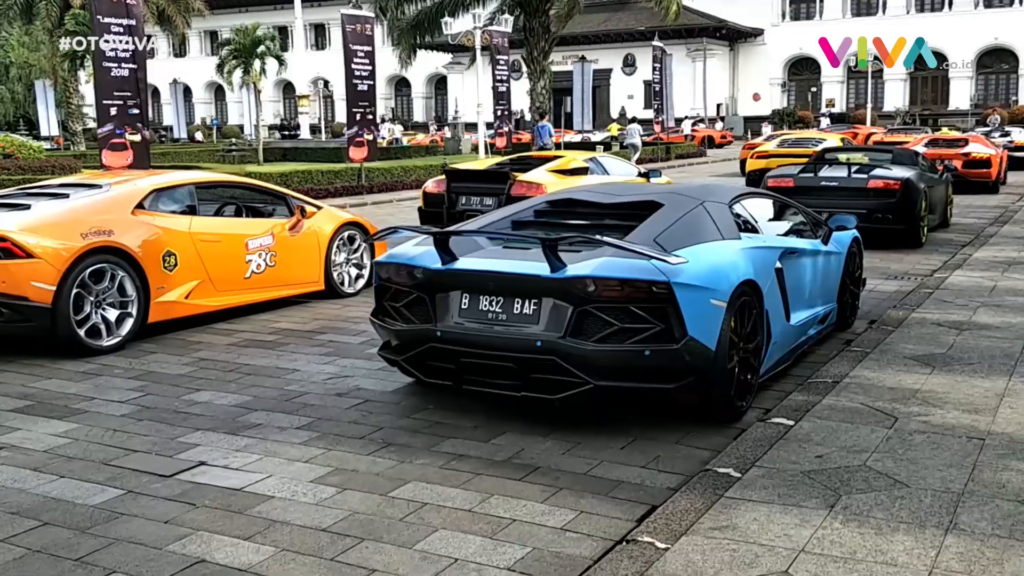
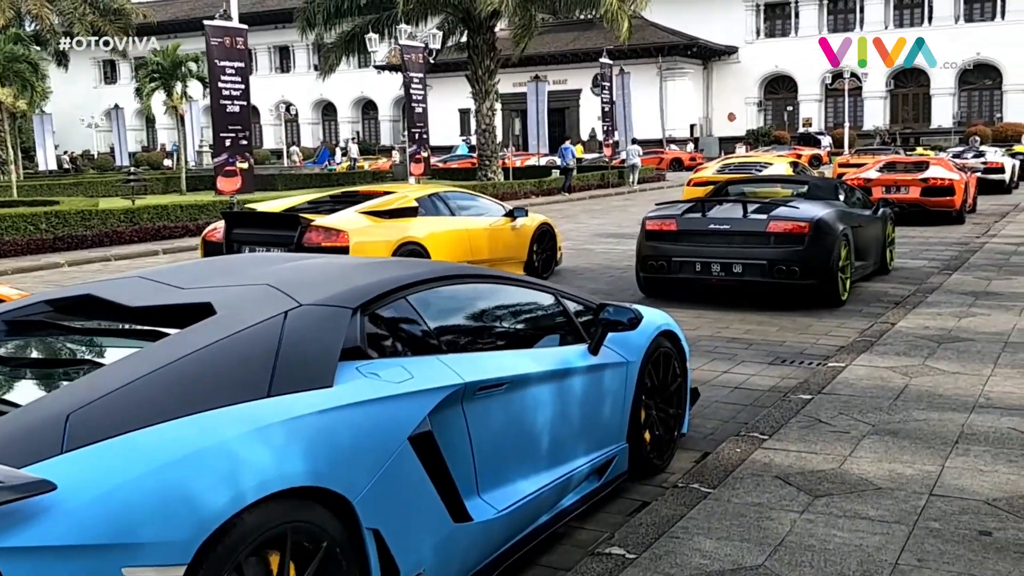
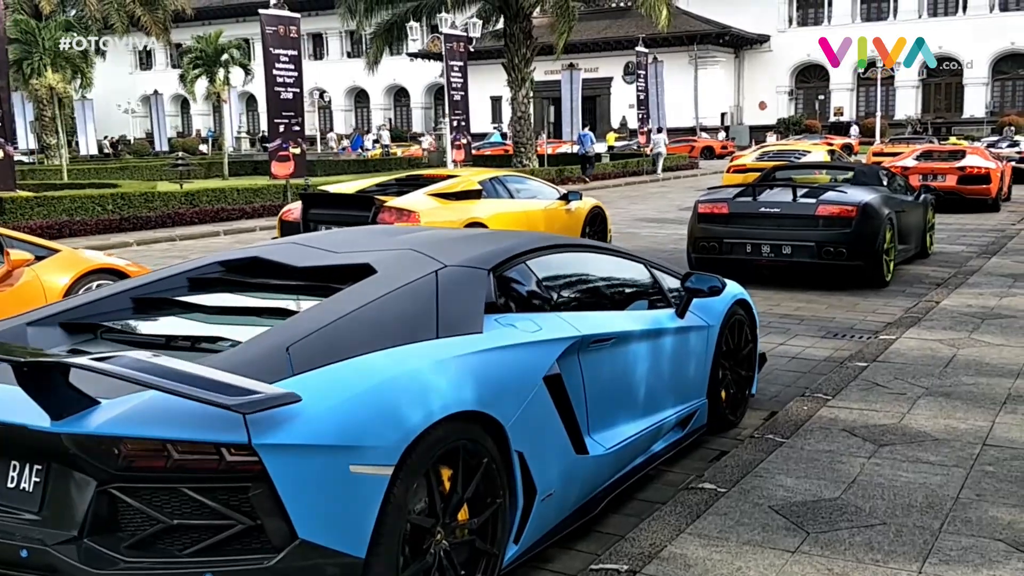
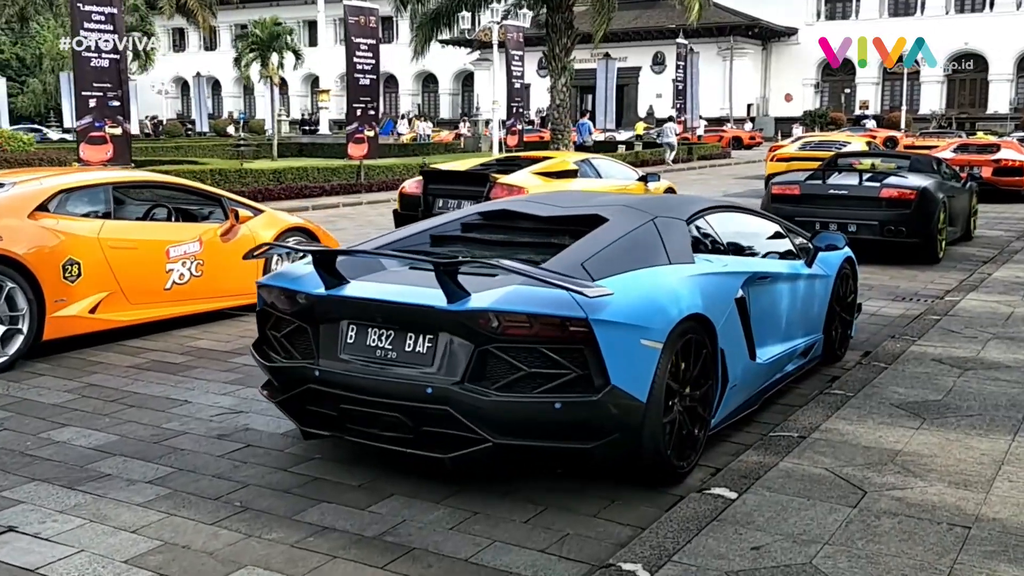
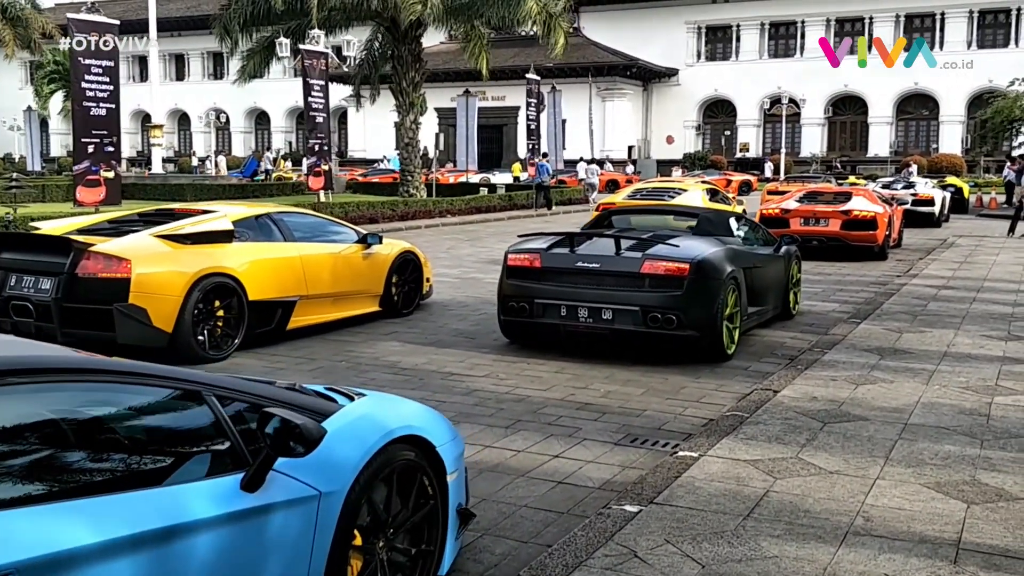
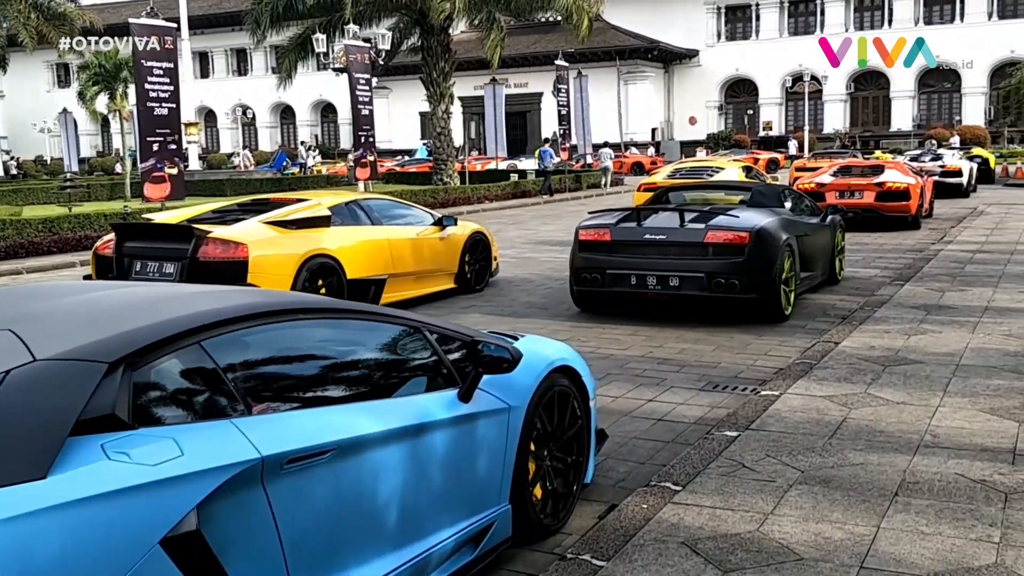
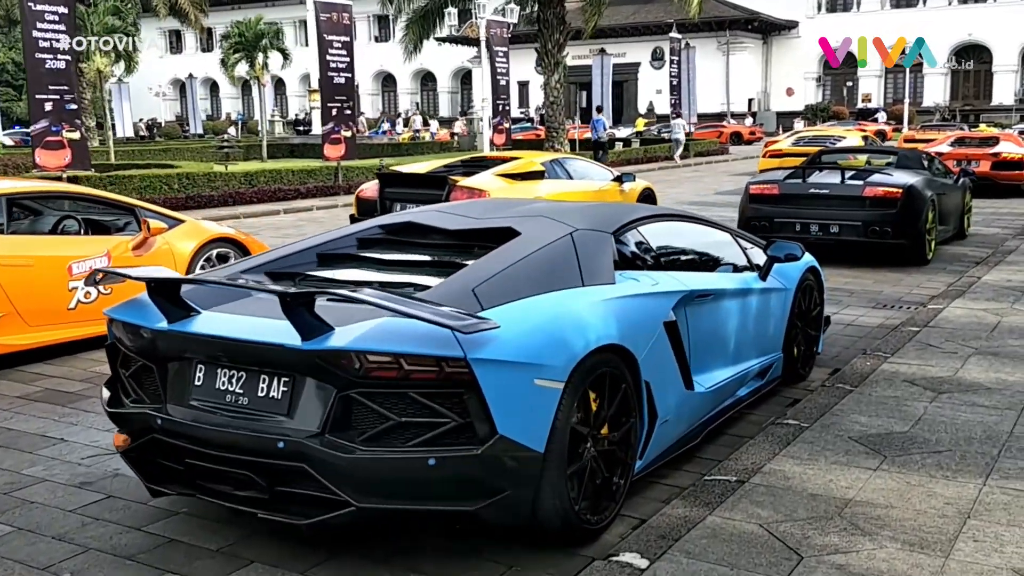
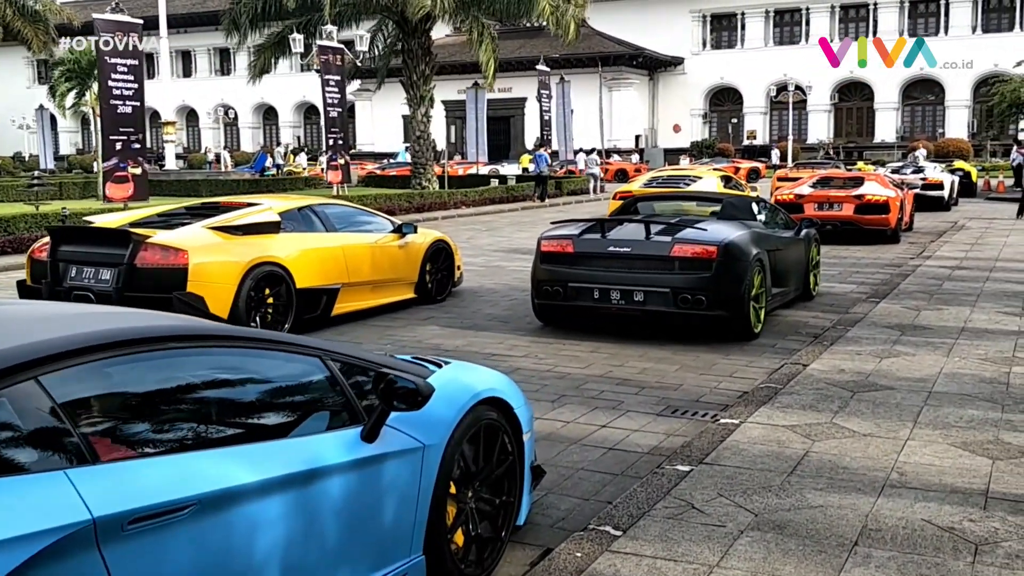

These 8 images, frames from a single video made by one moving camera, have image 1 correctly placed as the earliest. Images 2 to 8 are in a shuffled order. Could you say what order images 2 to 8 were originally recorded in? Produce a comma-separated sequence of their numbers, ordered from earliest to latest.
4, 7, 3, 2, 6, 8, 5
